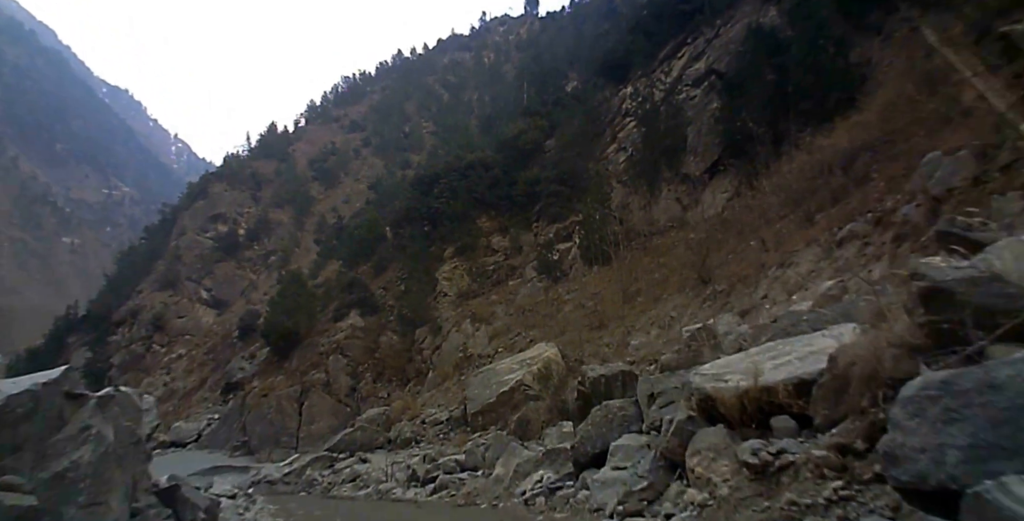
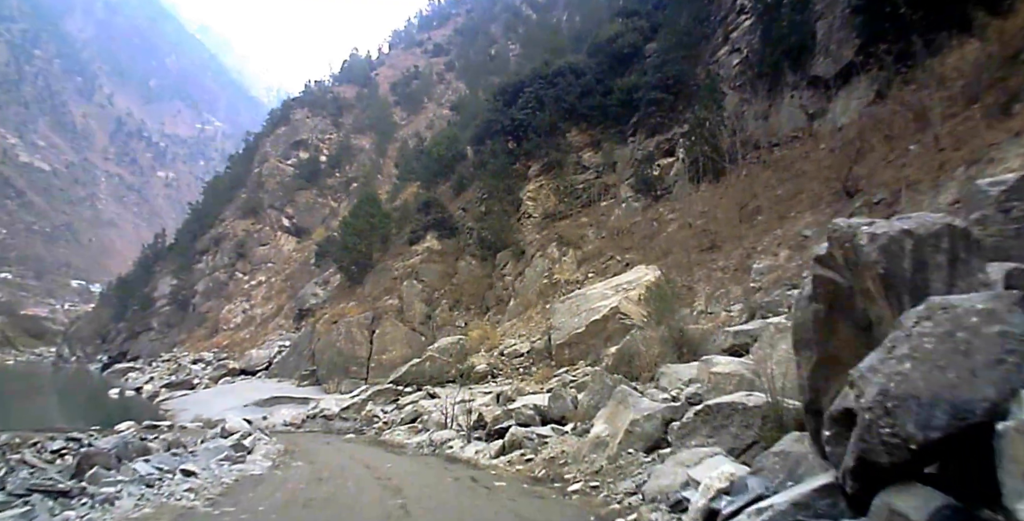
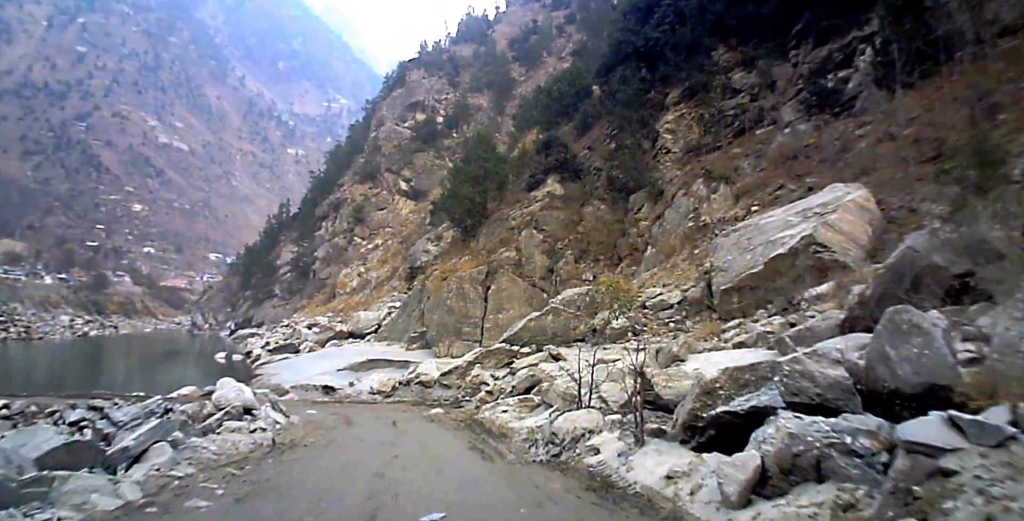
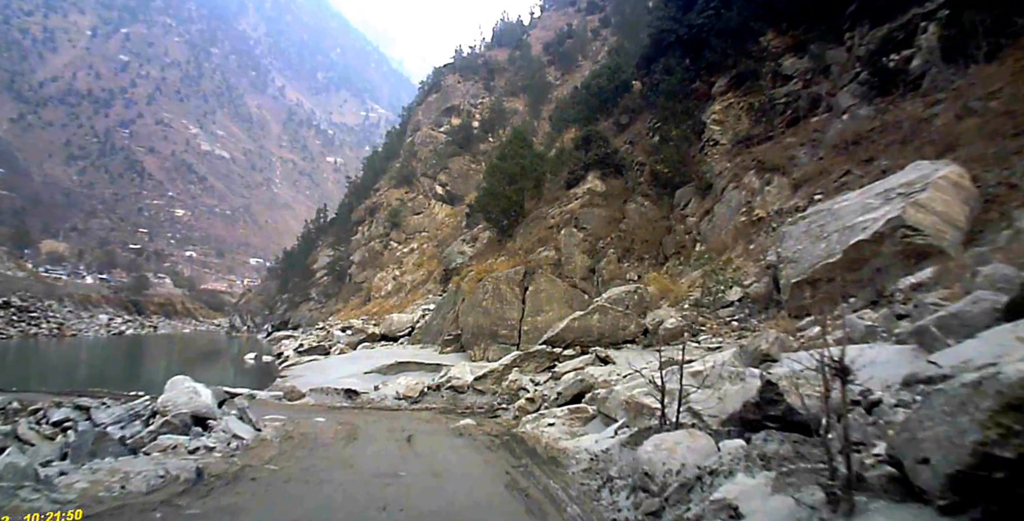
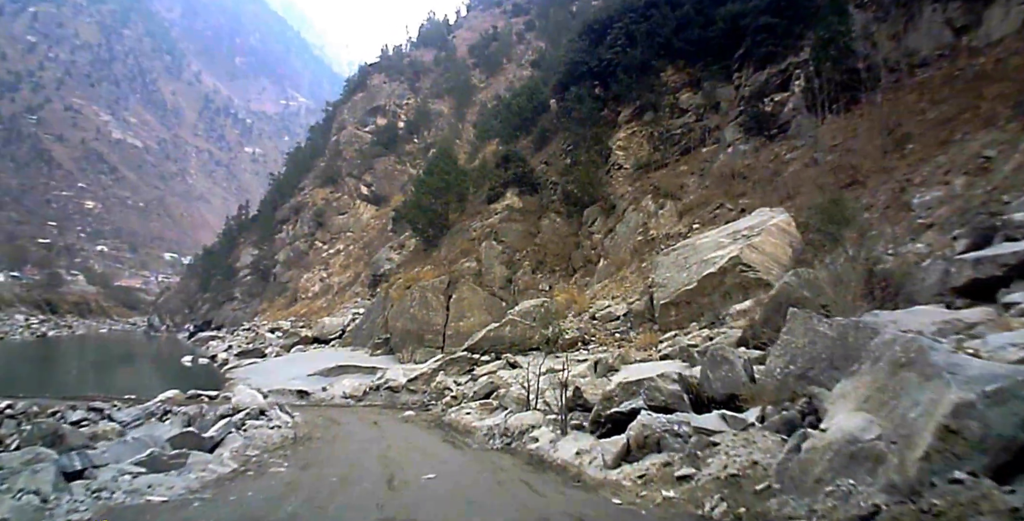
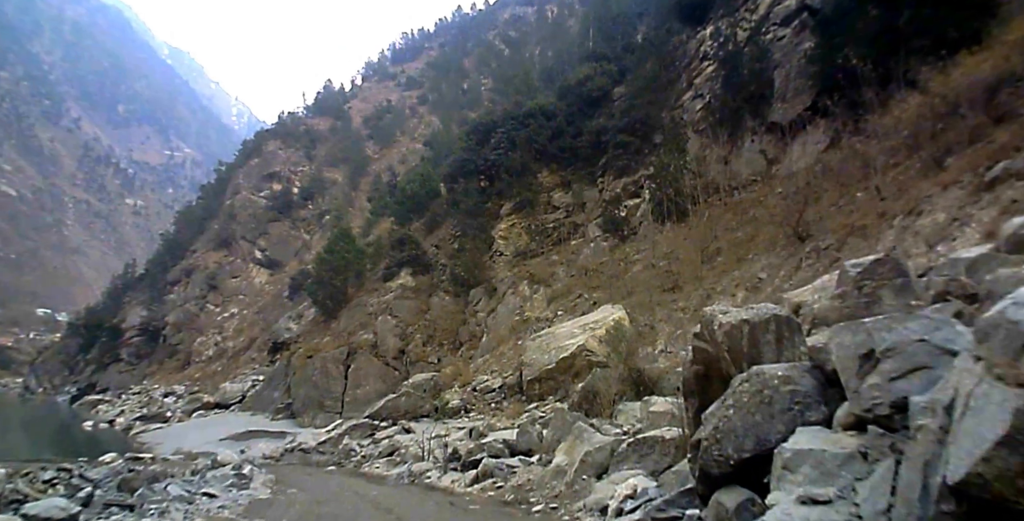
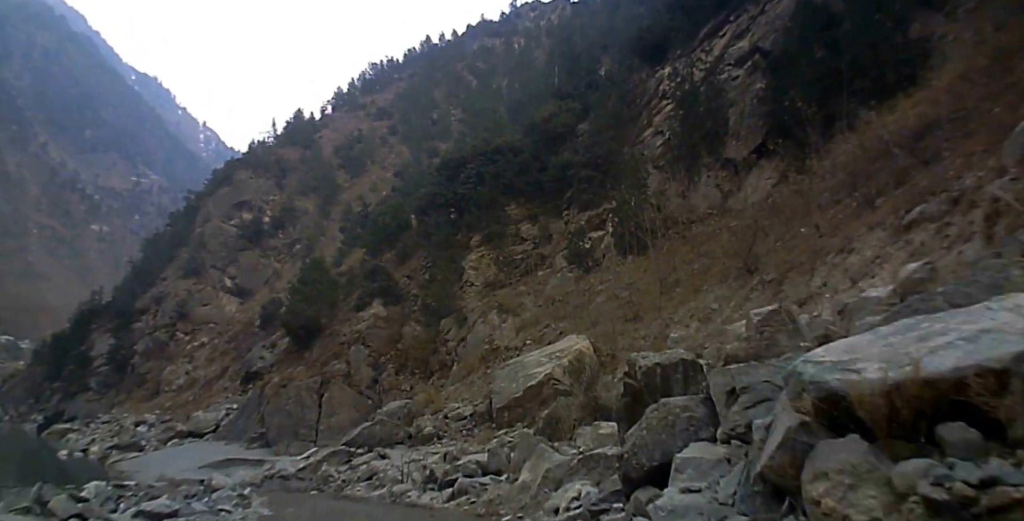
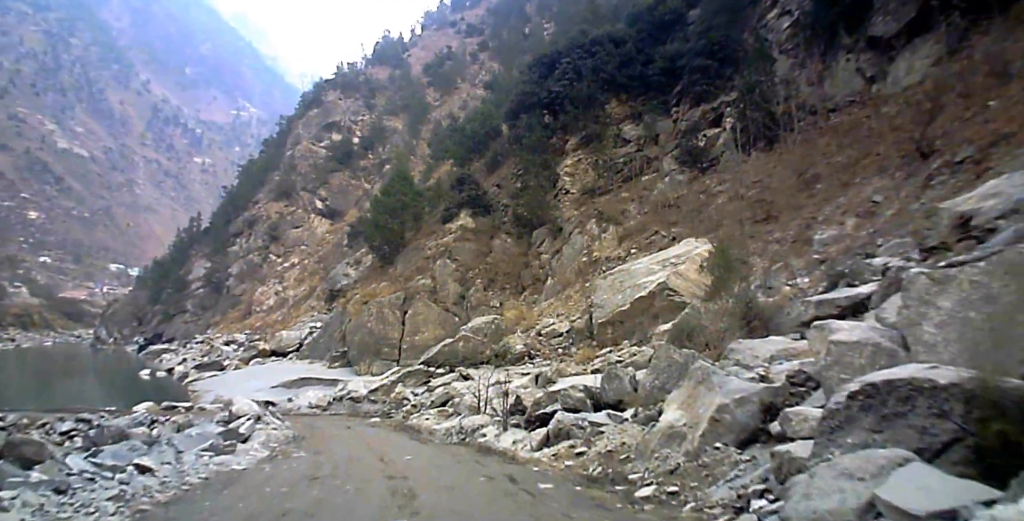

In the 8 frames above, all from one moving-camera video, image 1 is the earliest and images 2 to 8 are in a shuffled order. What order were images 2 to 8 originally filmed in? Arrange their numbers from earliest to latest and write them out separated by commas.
7, 6, 2, 8, 5, 3, 4
